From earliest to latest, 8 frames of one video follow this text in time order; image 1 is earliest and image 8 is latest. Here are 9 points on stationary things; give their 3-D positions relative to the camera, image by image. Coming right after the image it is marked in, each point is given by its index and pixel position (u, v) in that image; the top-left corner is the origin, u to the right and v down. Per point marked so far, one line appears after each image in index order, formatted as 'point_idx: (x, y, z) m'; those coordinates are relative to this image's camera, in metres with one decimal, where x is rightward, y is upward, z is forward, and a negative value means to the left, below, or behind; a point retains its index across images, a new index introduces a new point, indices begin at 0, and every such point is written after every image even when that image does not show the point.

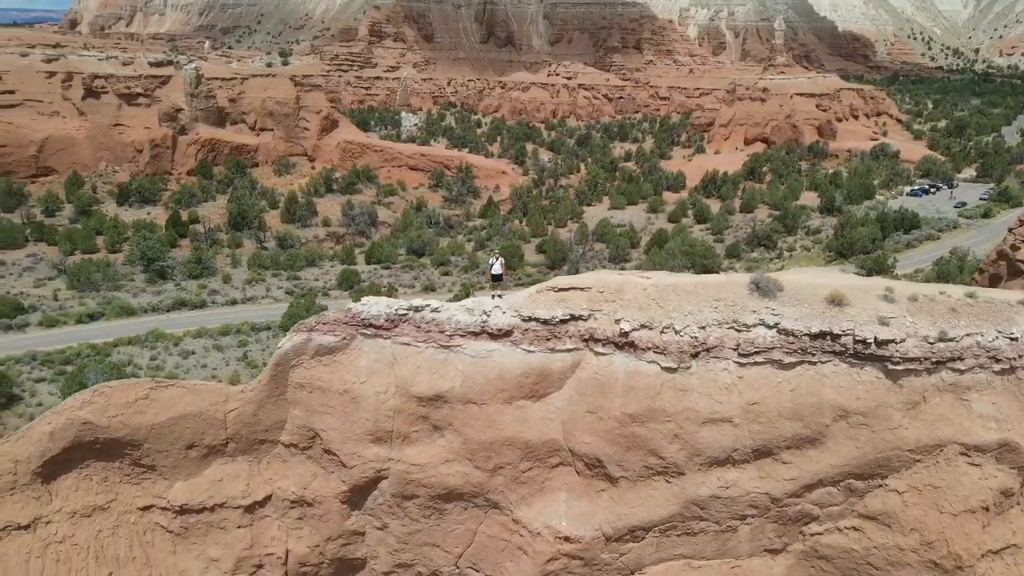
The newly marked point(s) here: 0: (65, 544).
0: (-4.2, -2.4, +6.8) m
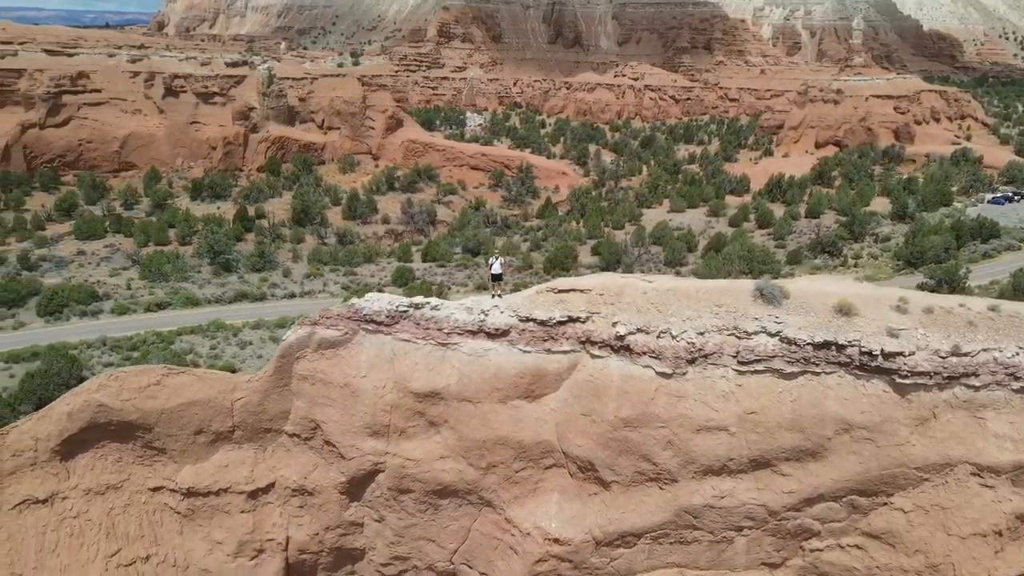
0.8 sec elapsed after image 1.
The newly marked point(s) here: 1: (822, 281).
0: (-4.3, -2.3, +7.1) m
1: (+3.1, +0.1, +7.4) m
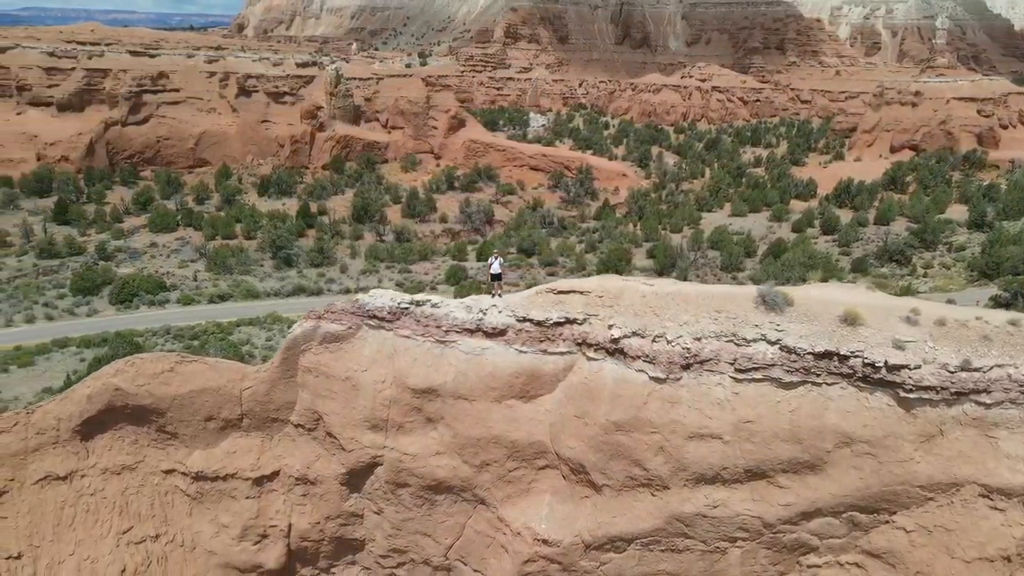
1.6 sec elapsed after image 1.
0: (-4.3, -2.2, +7.5) m
1: (+3.1, 0.0, +7.2) m
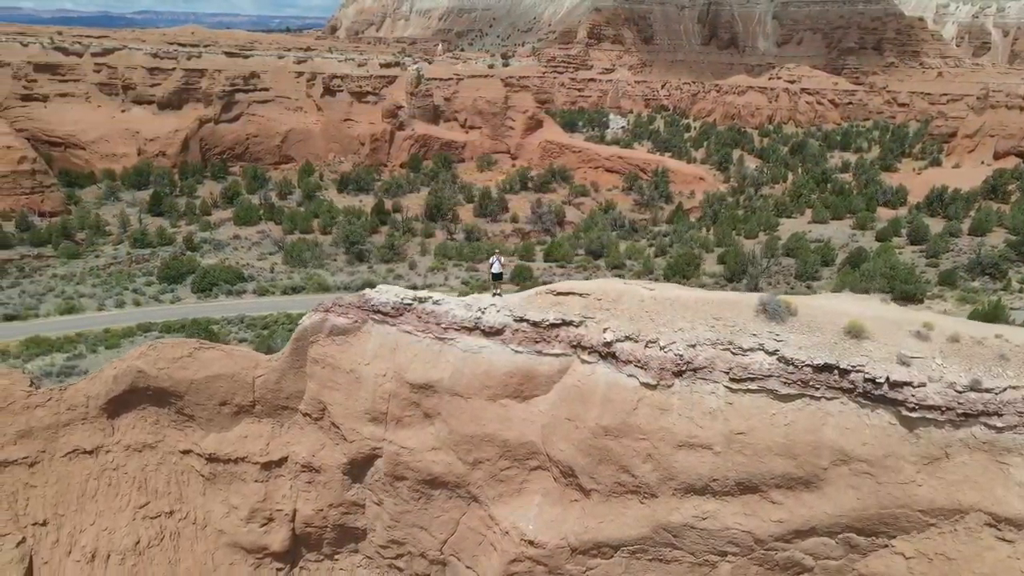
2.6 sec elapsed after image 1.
0: (-4.4, -2.0, +8.0) m
1: (+3.1, -0.1, +6.9) m
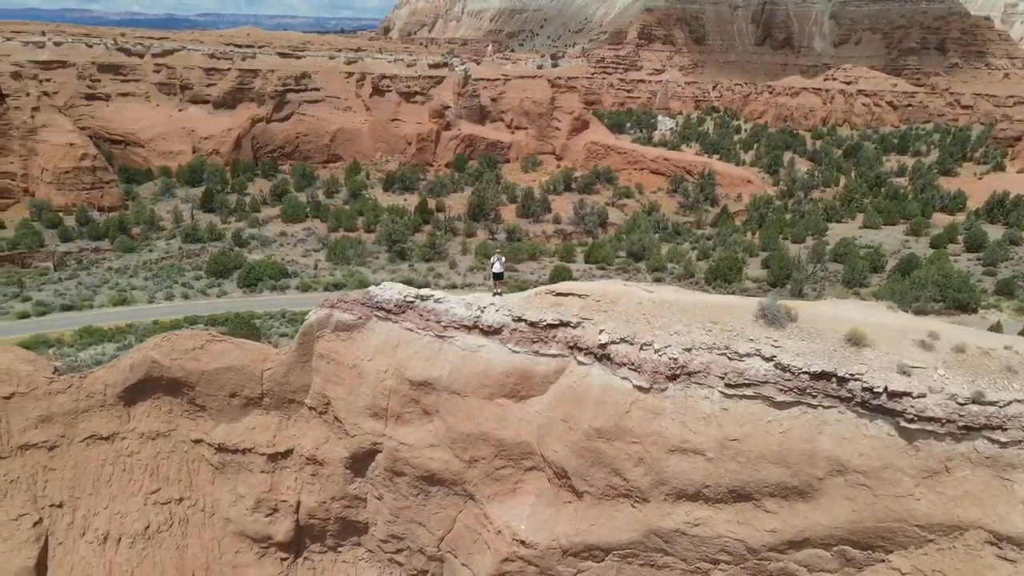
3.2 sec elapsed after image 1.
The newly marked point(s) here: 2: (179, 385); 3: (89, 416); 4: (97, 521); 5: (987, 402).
0: (-4.3, -1.9, +8.3) m
1: (+3.1, -0.2, +6.7) m
2: (-3.8, -1.1, +8.3) m
3: (-4.8, -1.5, +8.2) m
4: (-4.6, -2.6, +8.0) m
5: (+3.7, -0.9, +5.6) m
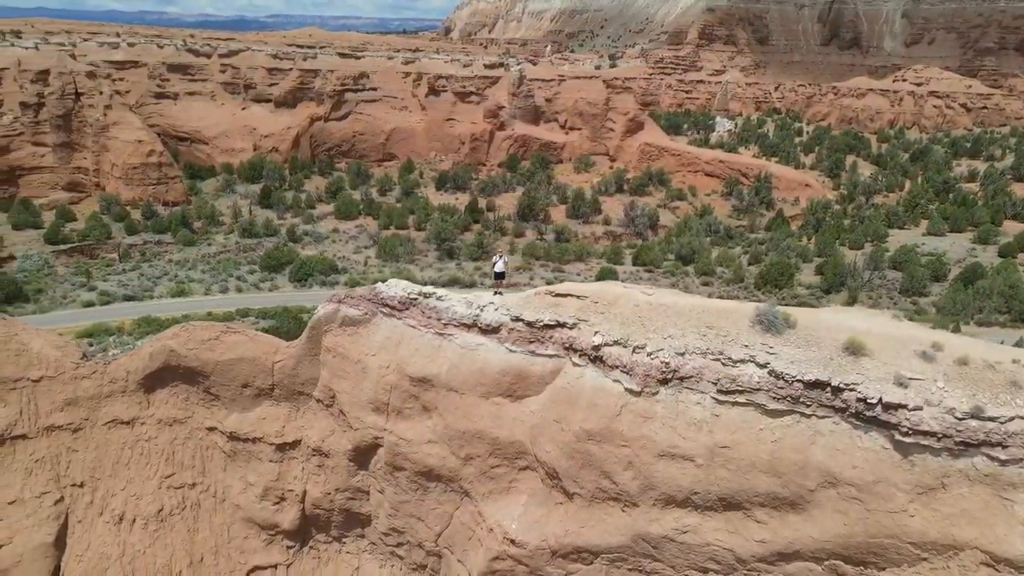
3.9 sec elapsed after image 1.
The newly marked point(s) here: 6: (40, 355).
0: (-4.3, -1.8, +8.6) m
1: (+3.0, -0.2, +6.5) m
2: (-3.8, -1.0, +8.6) m
3: (-4.8, -1.3, +8.6) m
4: (-4.6, -2.5, +8.4) m
5: (+3.5, -1.0, +5.4) m
6: (-5.5, -0.8, +8.5) m
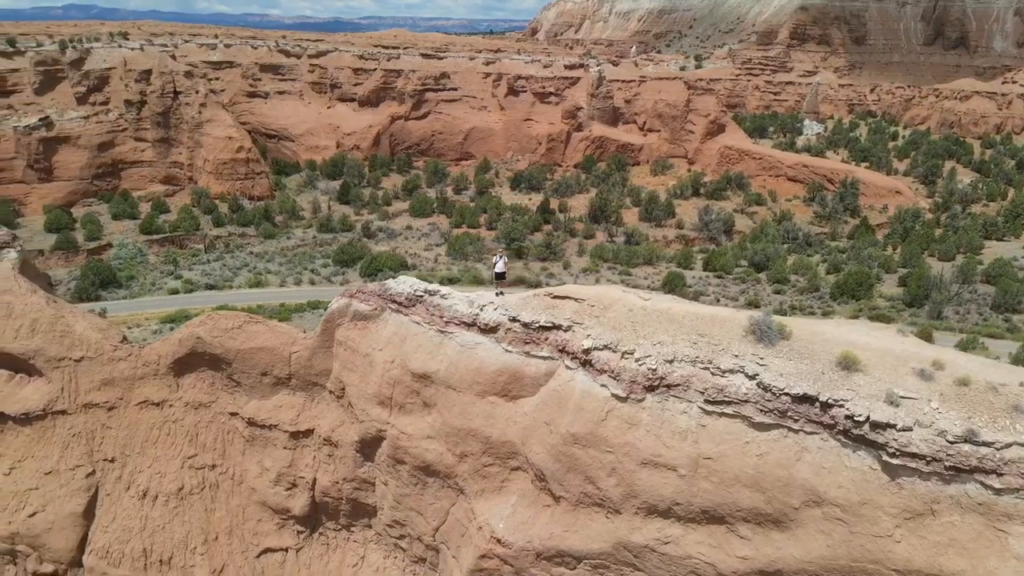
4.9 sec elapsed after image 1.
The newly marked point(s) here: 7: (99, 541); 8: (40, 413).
0: (-4.2, -1.7, +9.1) m
1: (+2.9, -0.3, +6.3) m
2: (-3.6, -0.9, +9.0) m
3: (-4.7, -1.2, +9.1) m
4: (-4.5, -2.3, +8.9) m
5: (+3.3, -1.1, +5.1) m
6: (-5.4, -0.6, +9.1) m
7: (-4.9, -3.0, +8.6) m
8: (-5.8, -1.5, +8.9) m
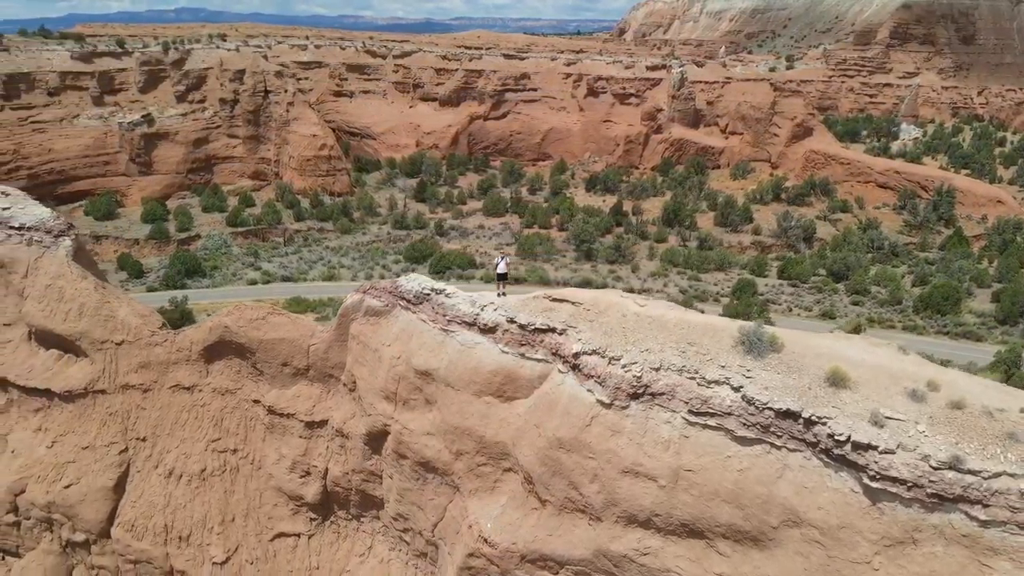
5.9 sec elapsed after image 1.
0: (-4.1, -1.6, +9.5) m
1: (+2.8, -0.5, +6.0) m
2: (-3.5, -0.8, +9.4) m
3: (-4.5, -1.1, +9.6) m
4: (-4.4, -2.2, +9.4) m
5: (+3.0, -1.2, +4.7) m
6: (-5.2, -0.5, +9.7) m
7: (-4.8, -2.8, +9.1) m
8: (-5.7, -1.4, +9.5) m
